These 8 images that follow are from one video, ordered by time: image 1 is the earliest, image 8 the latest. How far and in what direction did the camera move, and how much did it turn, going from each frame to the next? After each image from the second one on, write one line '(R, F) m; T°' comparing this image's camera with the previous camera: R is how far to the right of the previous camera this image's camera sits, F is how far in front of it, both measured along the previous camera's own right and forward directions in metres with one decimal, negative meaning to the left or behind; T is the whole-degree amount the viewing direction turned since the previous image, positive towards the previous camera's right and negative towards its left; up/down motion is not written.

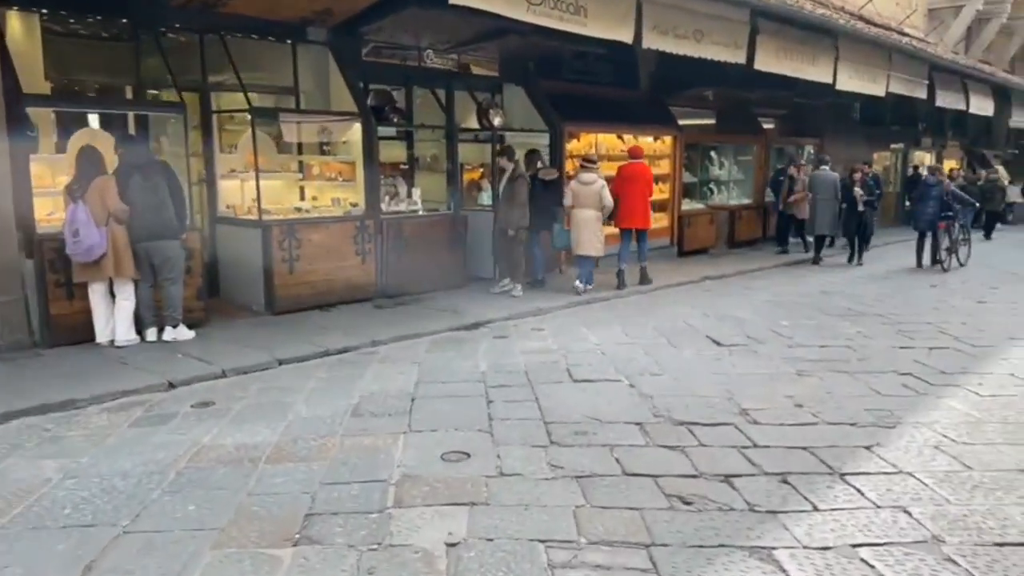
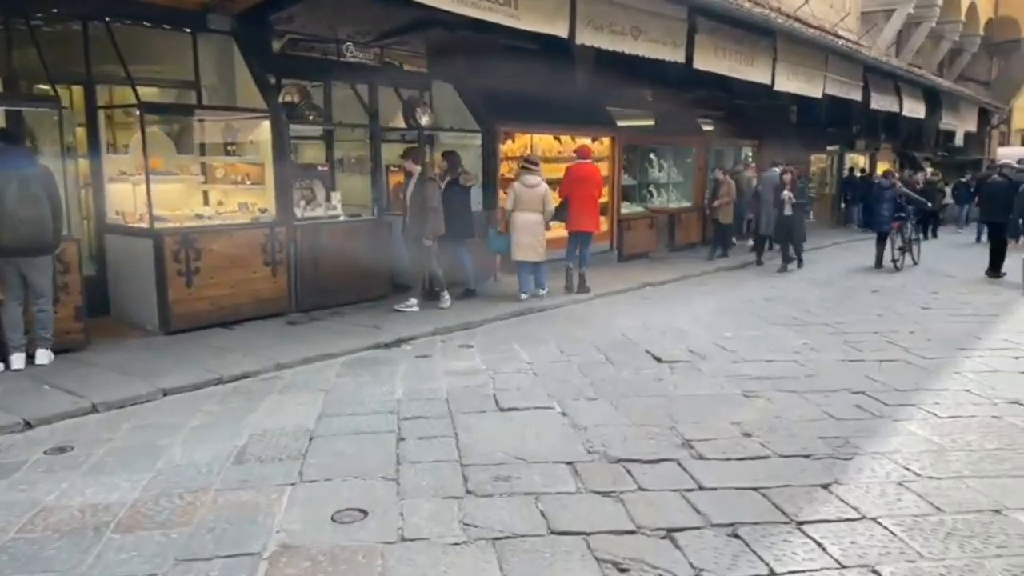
(+0.2, +0.6) m; +4°
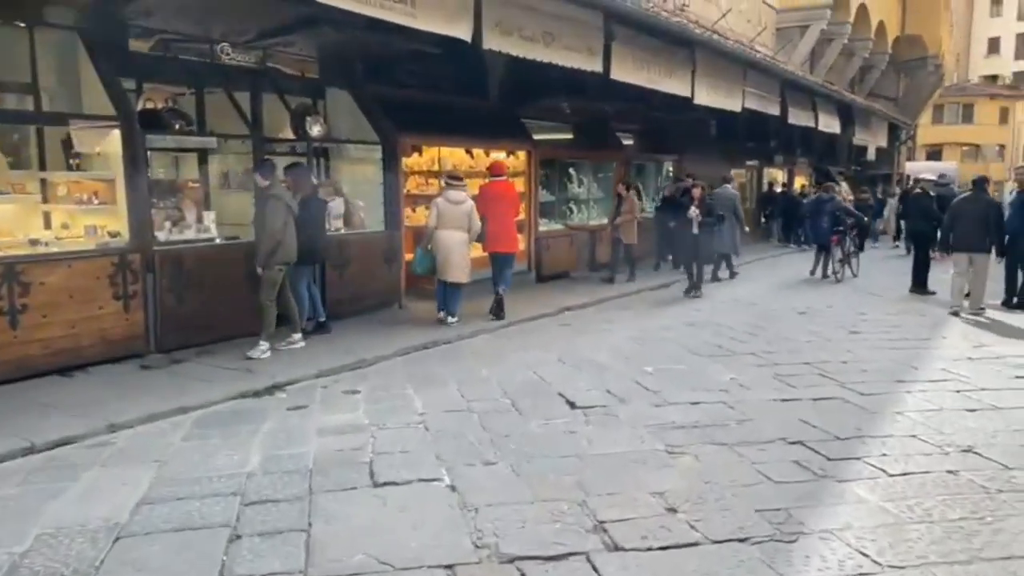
(+0.3, +0.8) m; +5°
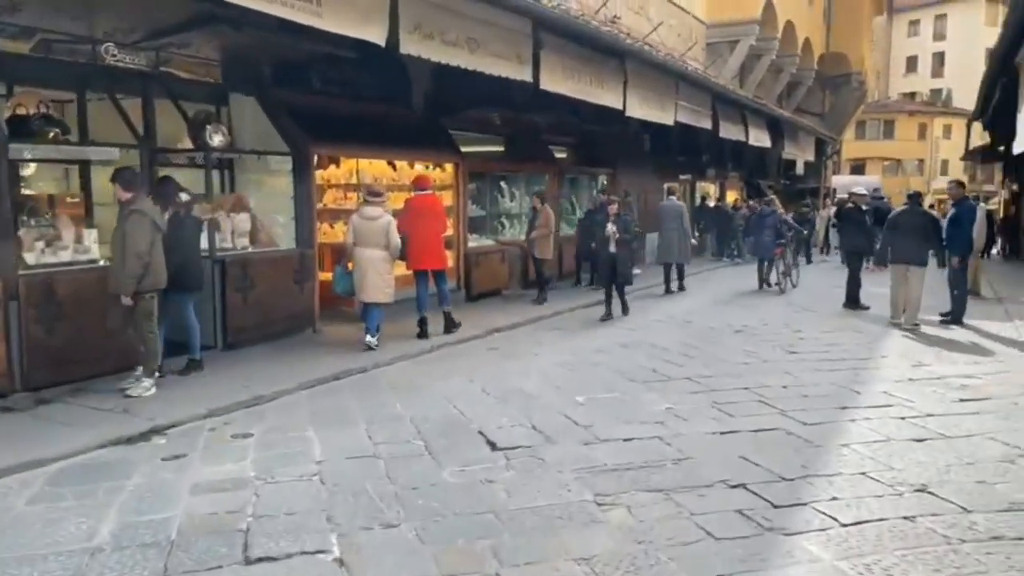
(+0.2, +0.6) m; +4°
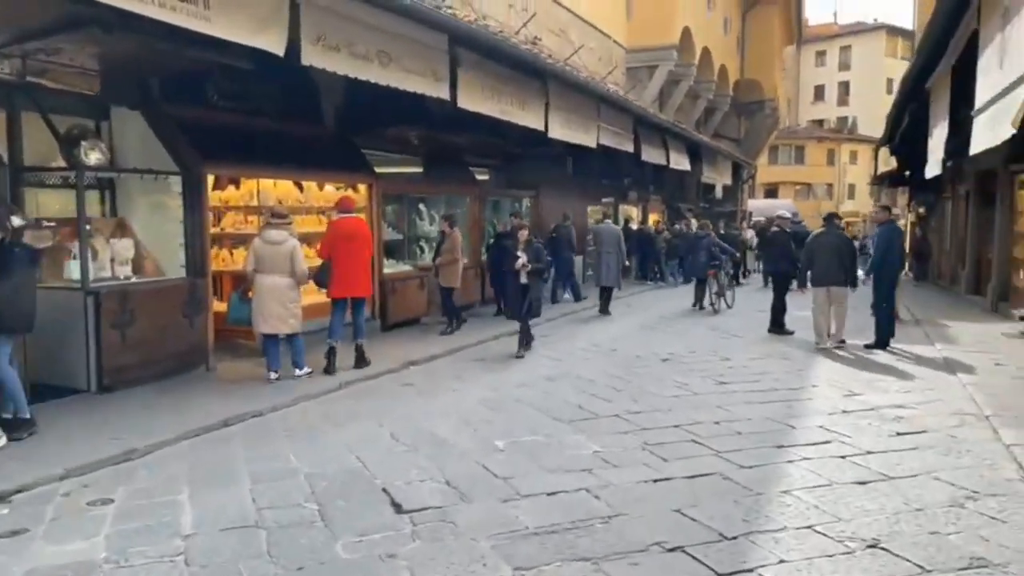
(+0.1, +0.5) m; +5°
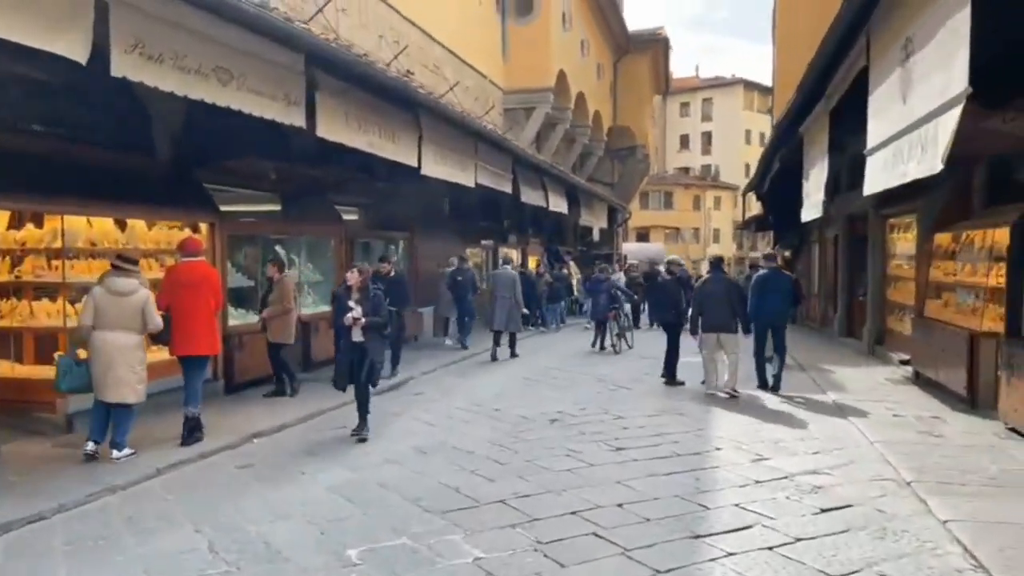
(+0.1, +1.0) m; +9°
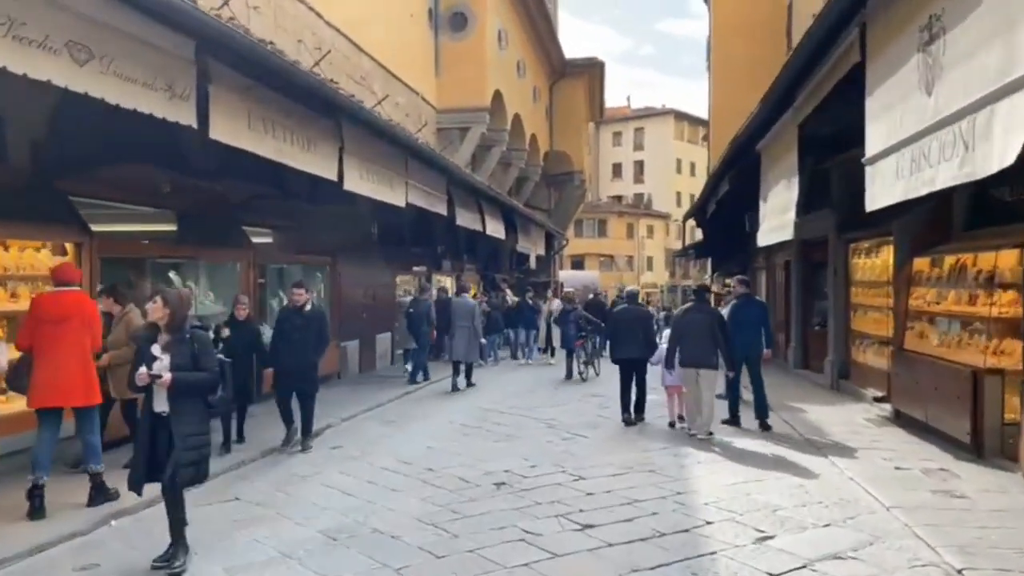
(0.0, +1.4) m; +5°
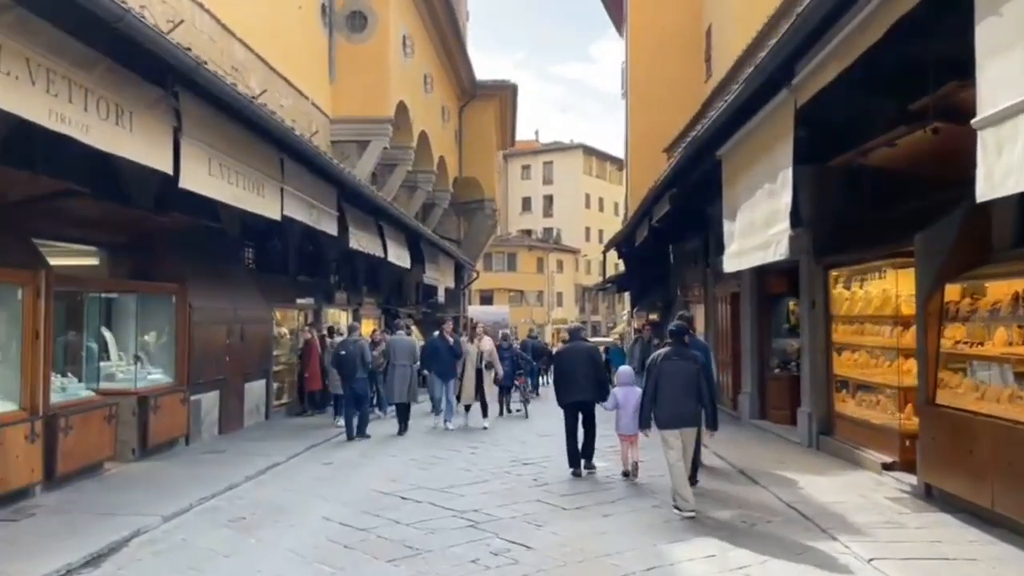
(0.0, +2.6) m; +7°
